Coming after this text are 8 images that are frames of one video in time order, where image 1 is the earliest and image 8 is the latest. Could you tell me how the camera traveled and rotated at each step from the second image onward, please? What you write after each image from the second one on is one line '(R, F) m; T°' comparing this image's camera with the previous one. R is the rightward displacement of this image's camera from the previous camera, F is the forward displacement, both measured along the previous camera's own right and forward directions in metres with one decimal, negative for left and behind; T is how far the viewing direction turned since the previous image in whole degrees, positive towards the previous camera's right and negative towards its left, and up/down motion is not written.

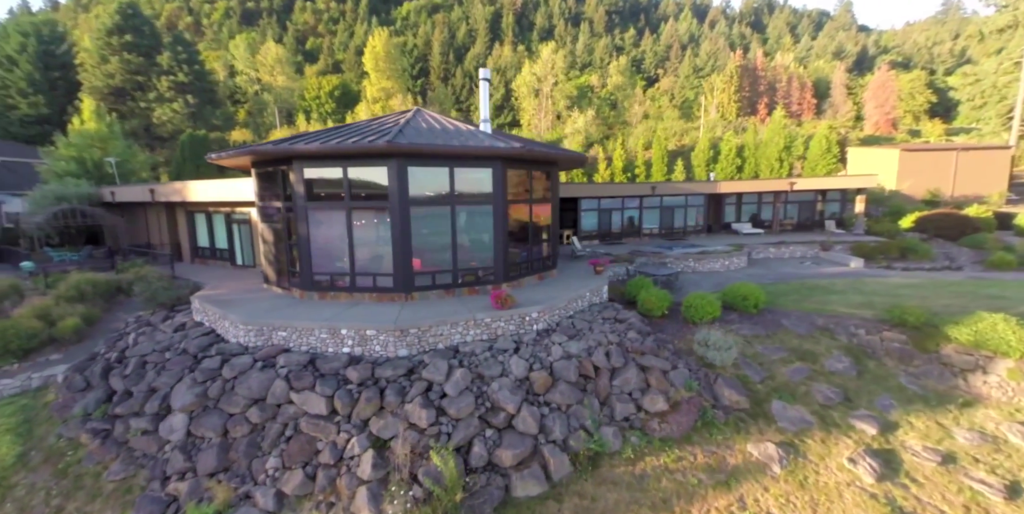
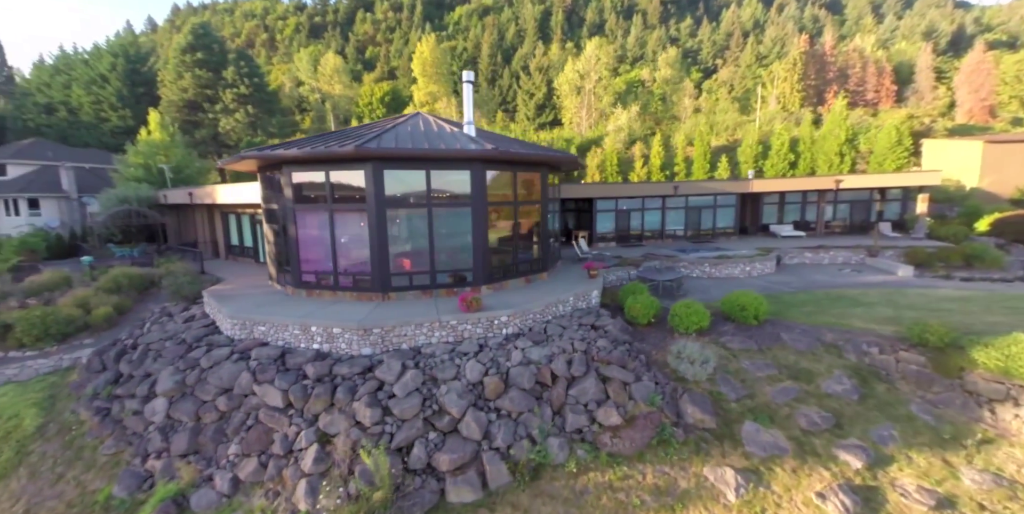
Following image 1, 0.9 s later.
(+1.9, +0.2) m; -7°
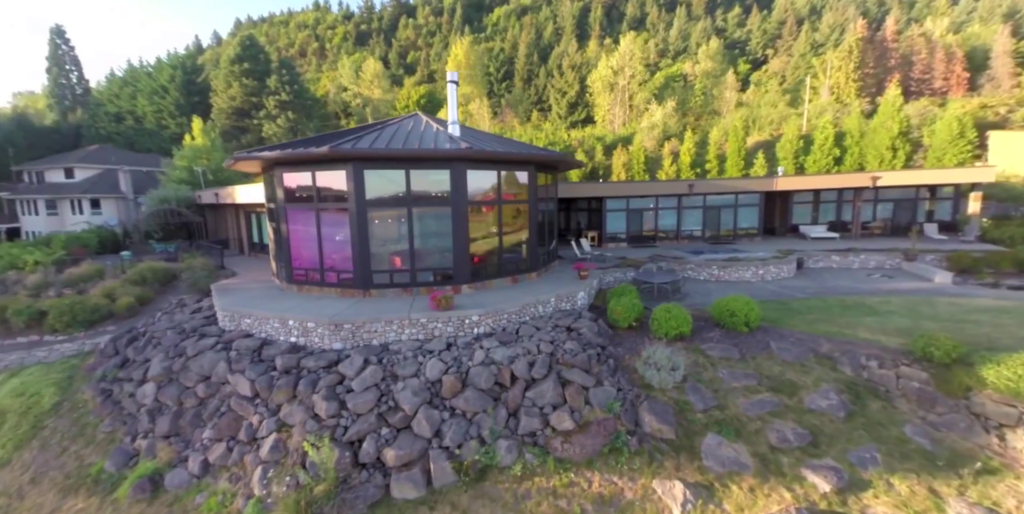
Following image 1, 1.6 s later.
(+1.6, +0.1) m; -6°
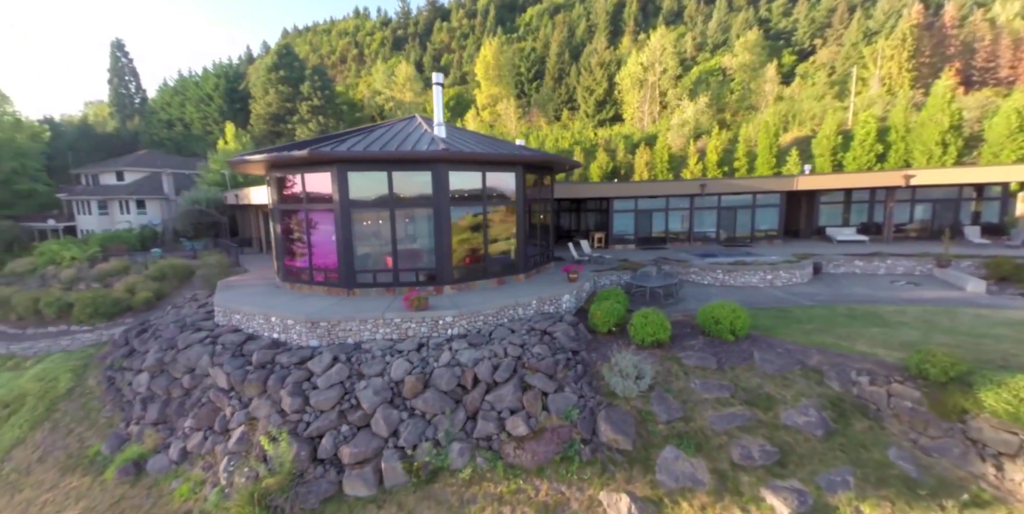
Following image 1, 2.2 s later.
(+1.4, +0.1) m; -5°
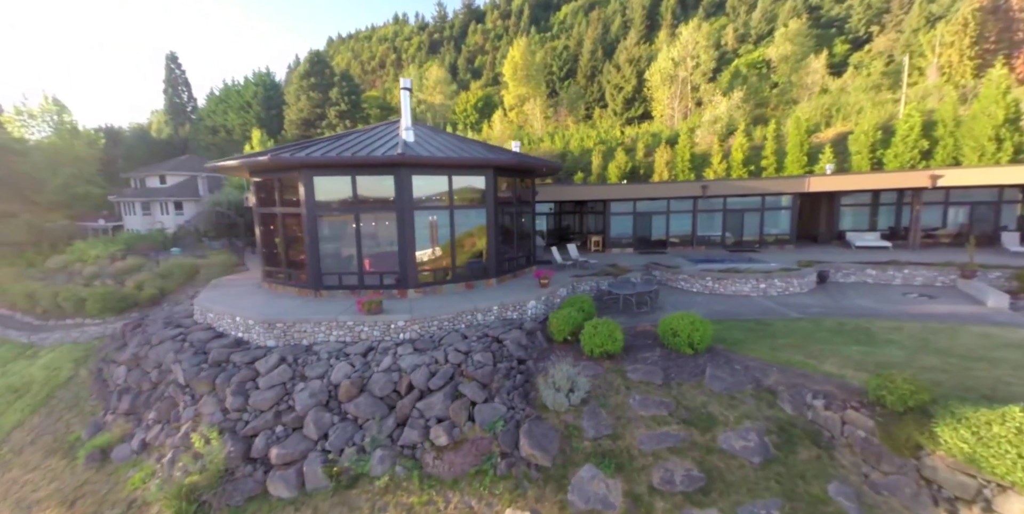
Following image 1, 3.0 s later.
(+2.0, +0.2) m; -5°
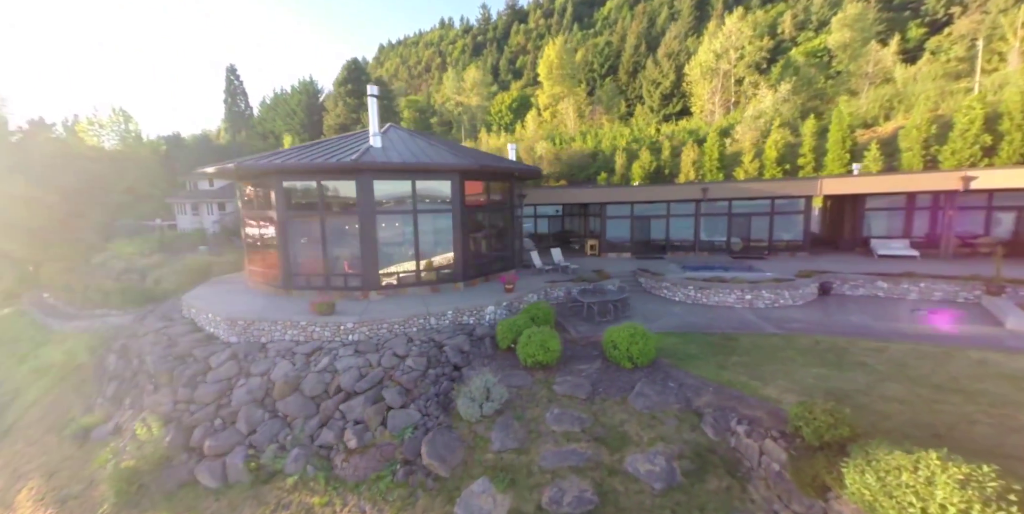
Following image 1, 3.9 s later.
(+2.4, +0.2) m; -6°
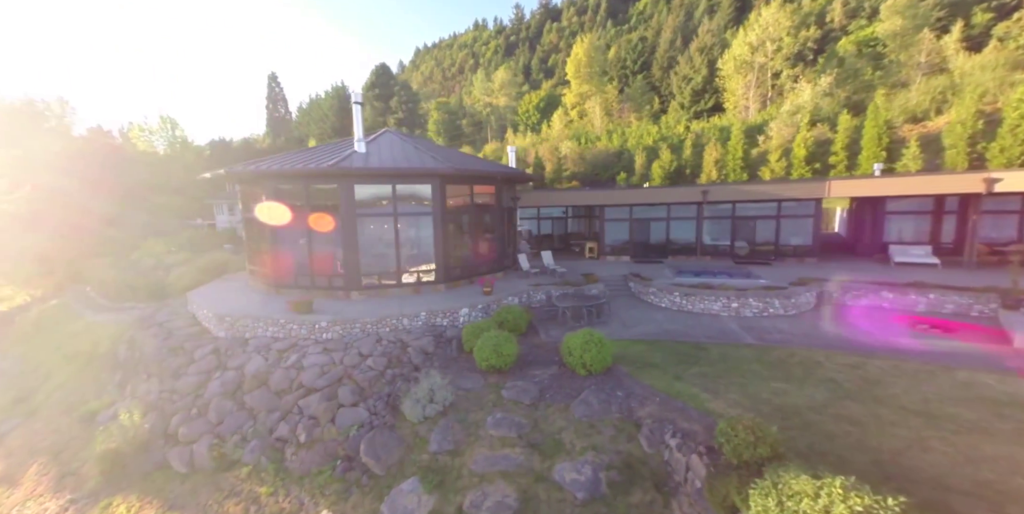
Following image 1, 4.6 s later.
(+1.7, 0.0) m; -5°
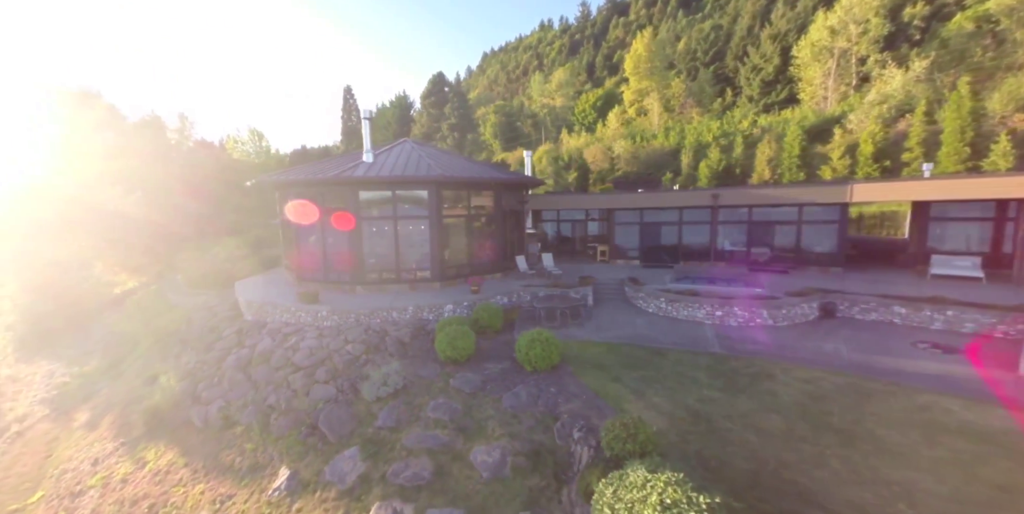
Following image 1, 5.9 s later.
(+2.5, -0.5) m; -9°
